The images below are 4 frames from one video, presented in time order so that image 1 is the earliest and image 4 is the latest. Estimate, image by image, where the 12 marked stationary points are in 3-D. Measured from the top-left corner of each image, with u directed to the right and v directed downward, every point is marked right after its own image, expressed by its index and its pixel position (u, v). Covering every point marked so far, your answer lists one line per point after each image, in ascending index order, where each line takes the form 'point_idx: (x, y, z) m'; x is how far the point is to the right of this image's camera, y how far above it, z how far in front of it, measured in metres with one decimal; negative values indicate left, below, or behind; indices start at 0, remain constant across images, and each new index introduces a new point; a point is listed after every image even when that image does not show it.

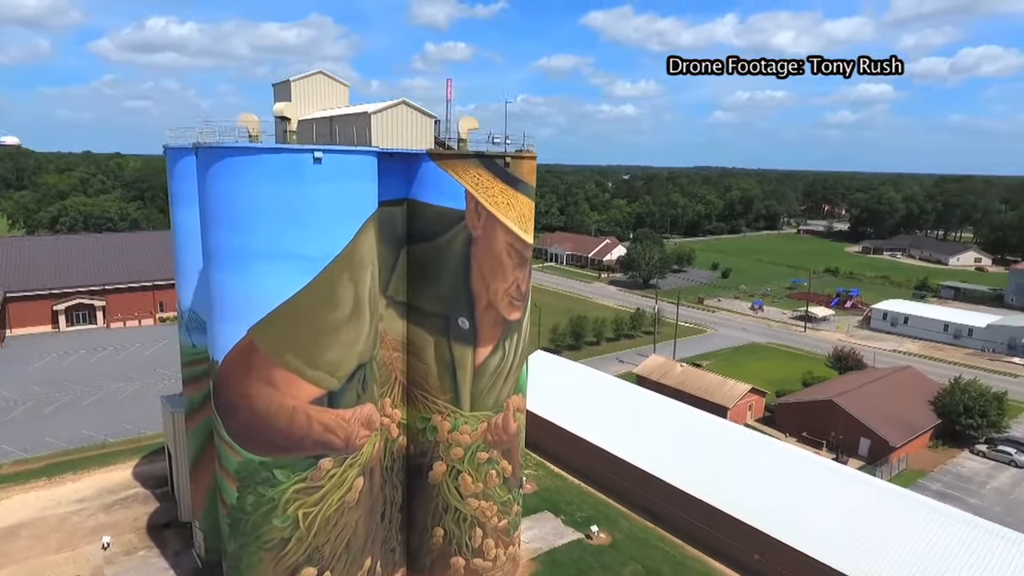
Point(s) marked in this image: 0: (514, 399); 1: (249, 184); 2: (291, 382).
0: (0.0, -3.3, +19.1) m
1: (-5.8, +2.2, +14.1) m
2: (-5.2, -2.2, +15.1) m
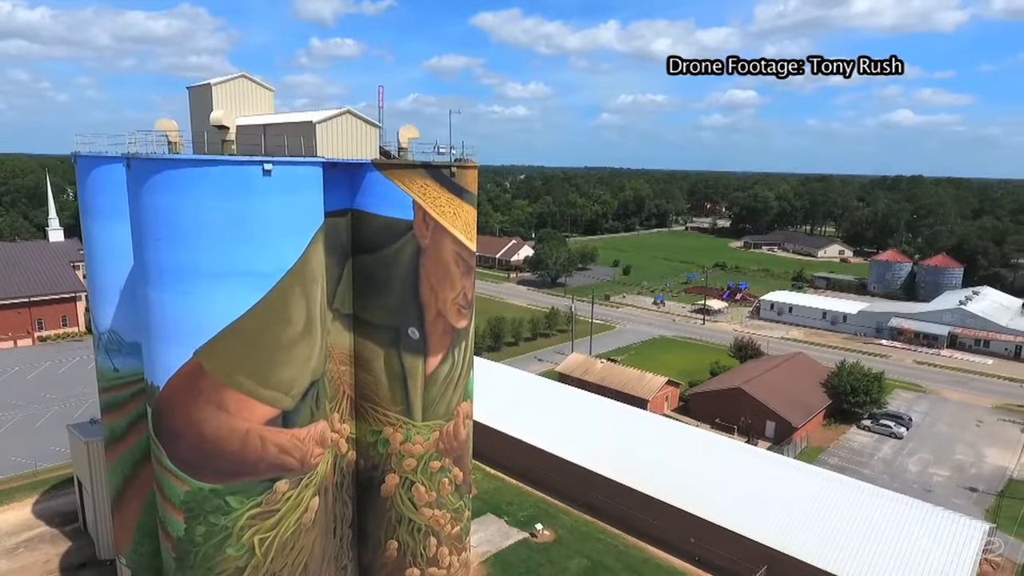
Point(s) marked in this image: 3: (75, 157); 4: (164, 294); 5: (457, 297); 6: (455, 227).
0: (-1.5, -3.6, +19.2) m
1: (-6.5, +1.8, +13.3) m
2: (-6.0, -2.6, +14.4) m
3: (-11.8, +3.5, +17.3) m
4: (-7.4, -0.1, +13.8) m
5: (-1.5, -0.2, +18.1) m
6: (-1.5, +1.7, +17.8) m
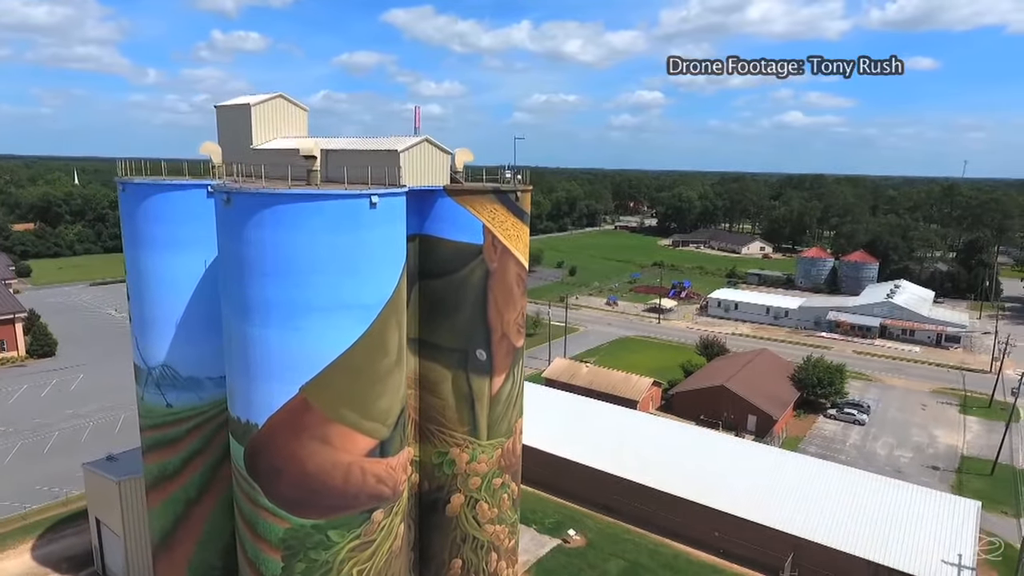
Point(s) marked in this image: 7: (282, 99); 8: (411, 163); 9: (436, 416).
0: (+0.2, -4.1, +19.7) m
1: (-4.2, +1.1, +13.1) m
2: (-3.7, -3.3, +14.3) m
3: (-10.0, +2.6, +16.4) m
4: (-5.1, -0.9, +13.5) m
5: (+0.2, -0.8, +18.6) m
6: (+0.2, +1.1, +18.2) m
7: (-7.1, +5.8, +19.8) m
8: (-2.7, +3.2, +16.5) m
9: (-2.1, -3.6, +18.2) m
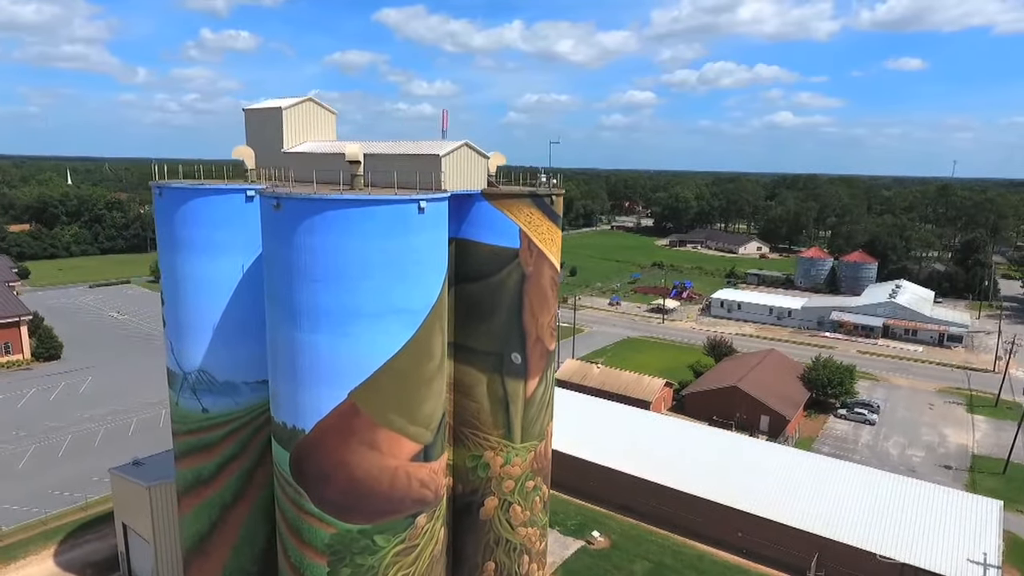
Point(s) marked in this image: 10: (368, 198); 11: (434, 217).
0: (+1.2, -4.2, +19.7) m
1: (-3.1, +1.0, +13.1) m
2: (-2.7, -3.4, +14.3) m
3: (-9.0, +2.5, +16.3) m
4: (-4.0, -1.0, +13.5) m
5: (+1.1, -0.9, +18.7) m
6: (+1.1, +1.0, +18.3) m
7: (-6.2, +5.7, +19.8) m
8: (-1.7, +3.1, +16.5) m
9: (-1.2, -3.7, +18.2) m
10: (-2.9, +1.8, +13.1) m
11: (-1.7, +1.6, +14.2) m
